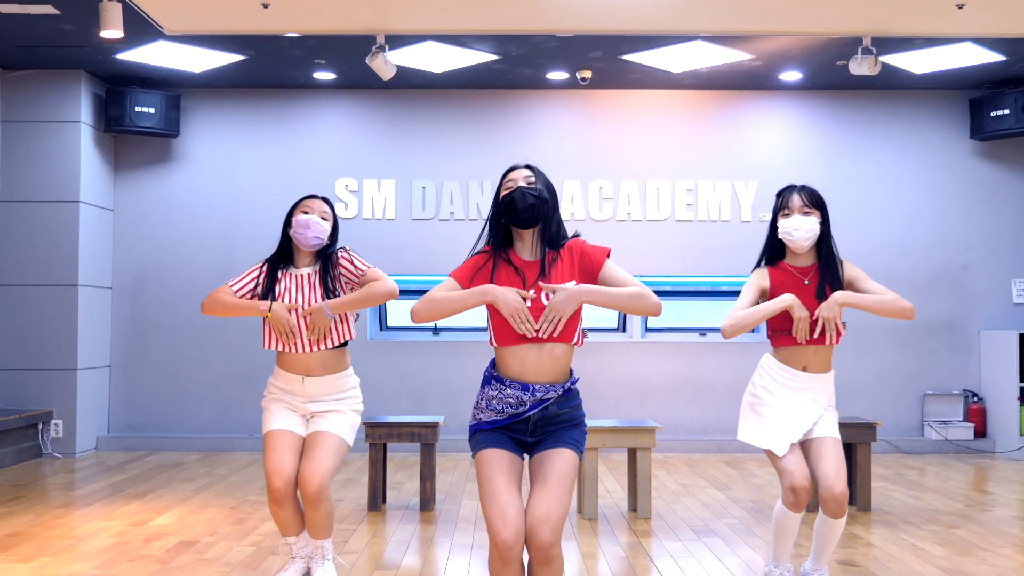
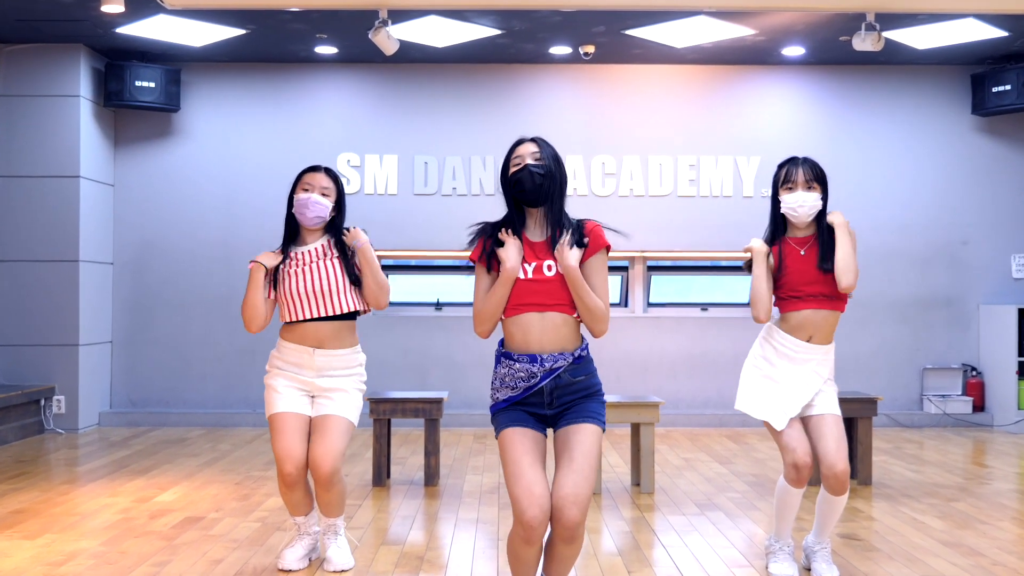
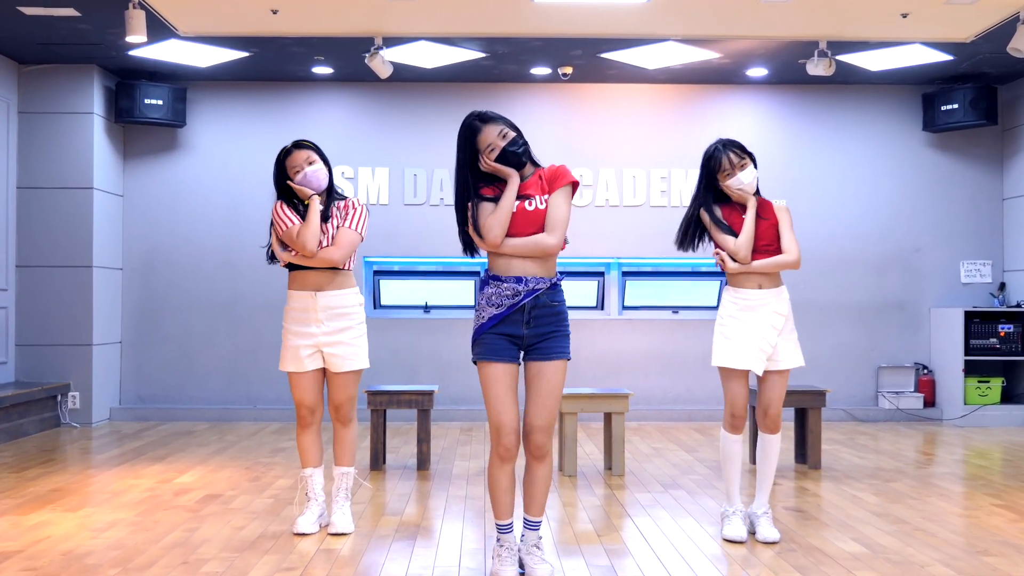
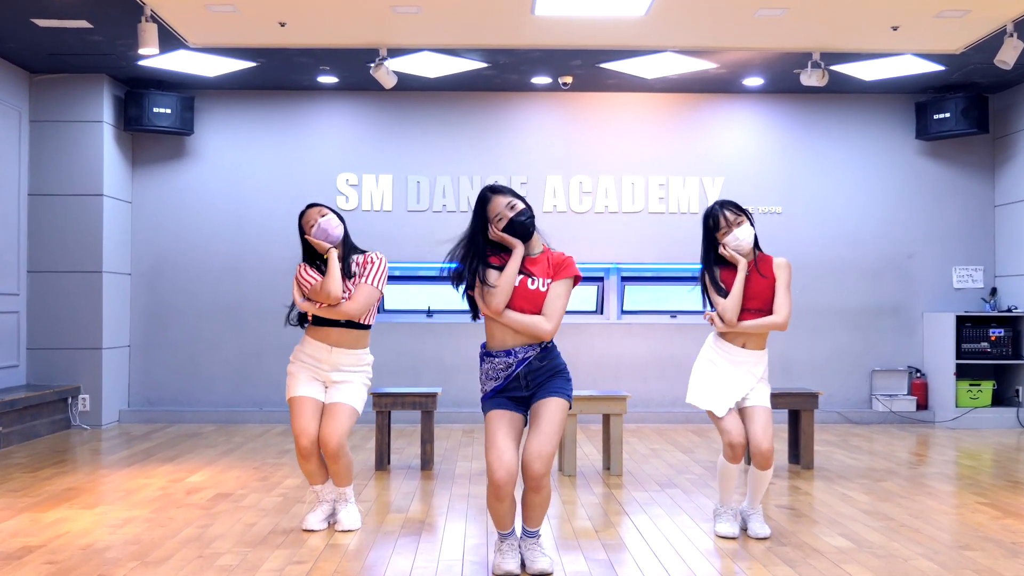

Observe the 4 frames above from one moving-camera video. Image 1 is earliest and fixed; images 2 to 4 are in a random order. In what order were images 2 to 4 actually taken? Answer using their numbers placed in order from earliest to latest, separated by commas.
2, 4, 3
